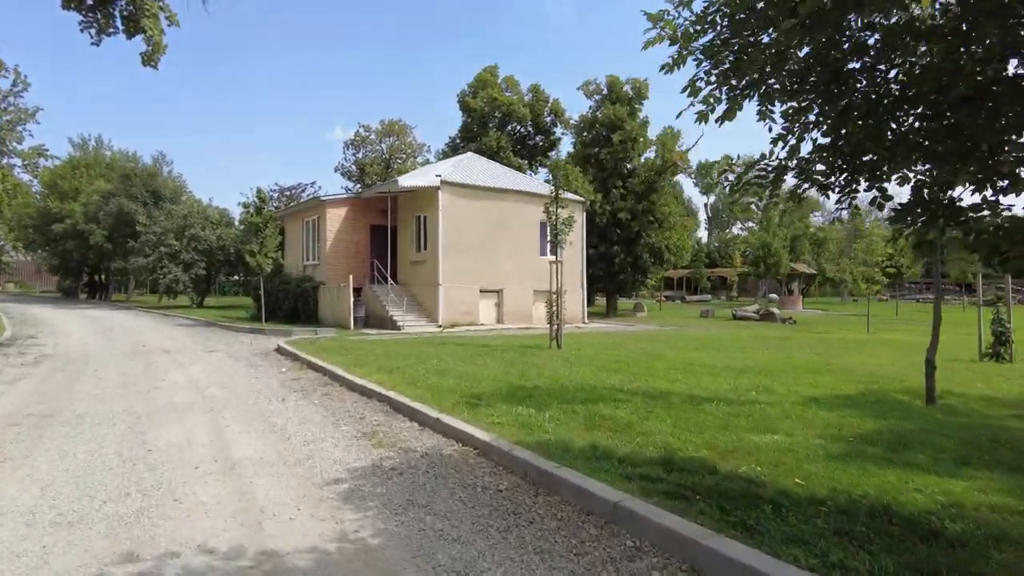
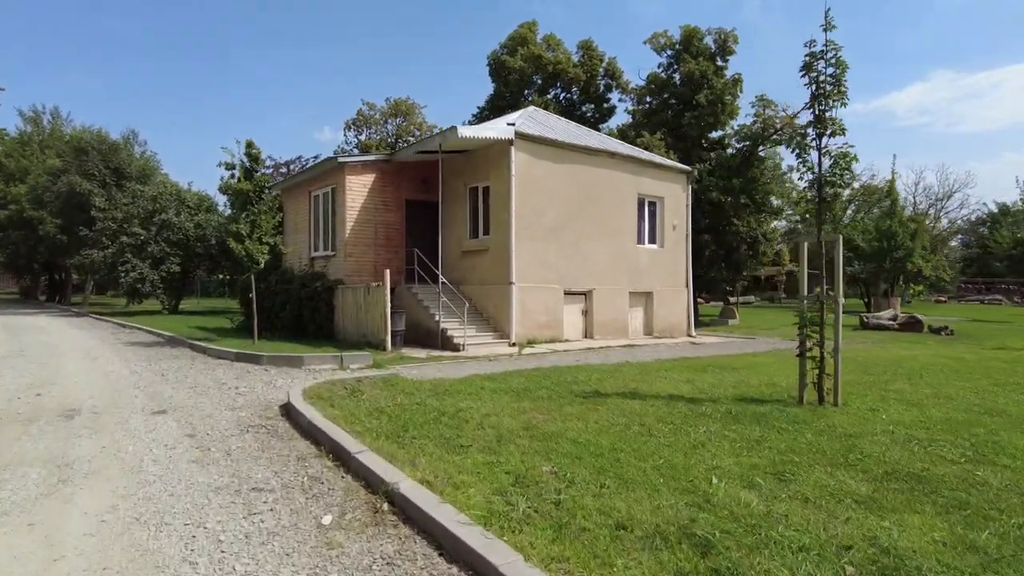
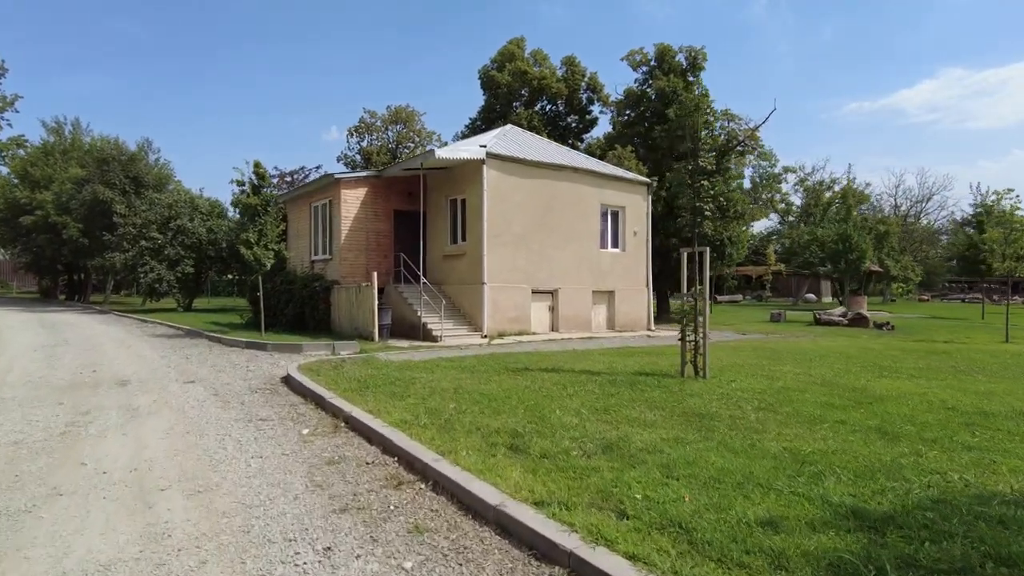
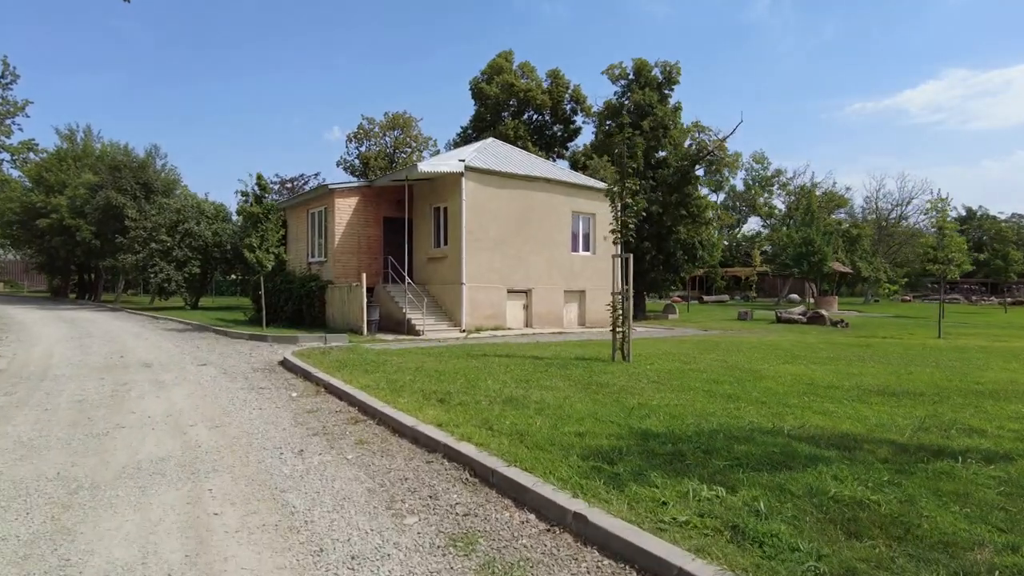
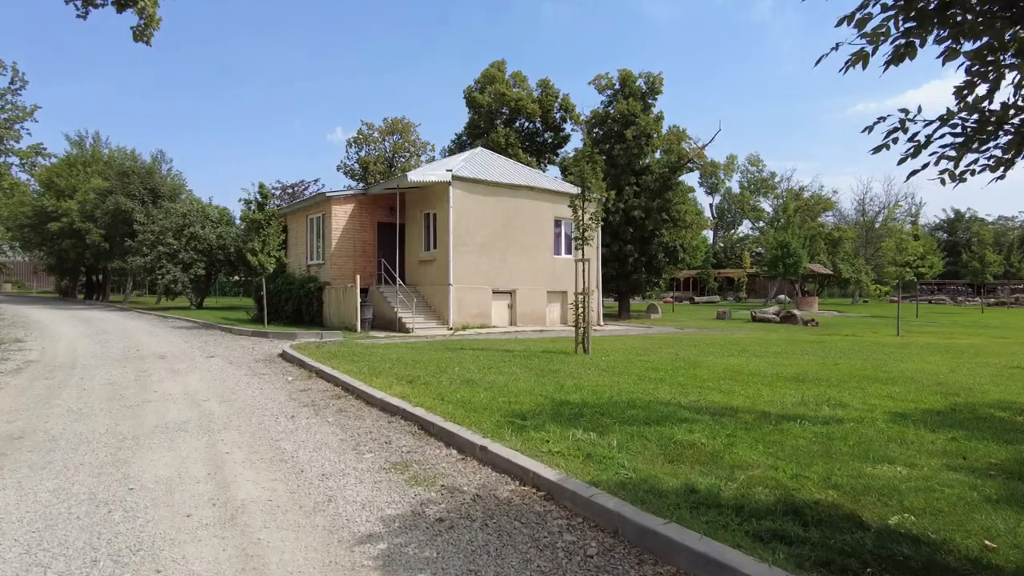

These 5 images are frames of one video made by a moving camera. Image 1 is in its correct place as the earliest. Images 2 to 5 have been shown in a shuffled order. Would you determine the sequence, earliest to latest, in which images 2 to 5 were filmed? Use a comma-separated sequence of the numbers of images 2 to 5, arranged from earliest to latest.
5, 4, 3, 2
